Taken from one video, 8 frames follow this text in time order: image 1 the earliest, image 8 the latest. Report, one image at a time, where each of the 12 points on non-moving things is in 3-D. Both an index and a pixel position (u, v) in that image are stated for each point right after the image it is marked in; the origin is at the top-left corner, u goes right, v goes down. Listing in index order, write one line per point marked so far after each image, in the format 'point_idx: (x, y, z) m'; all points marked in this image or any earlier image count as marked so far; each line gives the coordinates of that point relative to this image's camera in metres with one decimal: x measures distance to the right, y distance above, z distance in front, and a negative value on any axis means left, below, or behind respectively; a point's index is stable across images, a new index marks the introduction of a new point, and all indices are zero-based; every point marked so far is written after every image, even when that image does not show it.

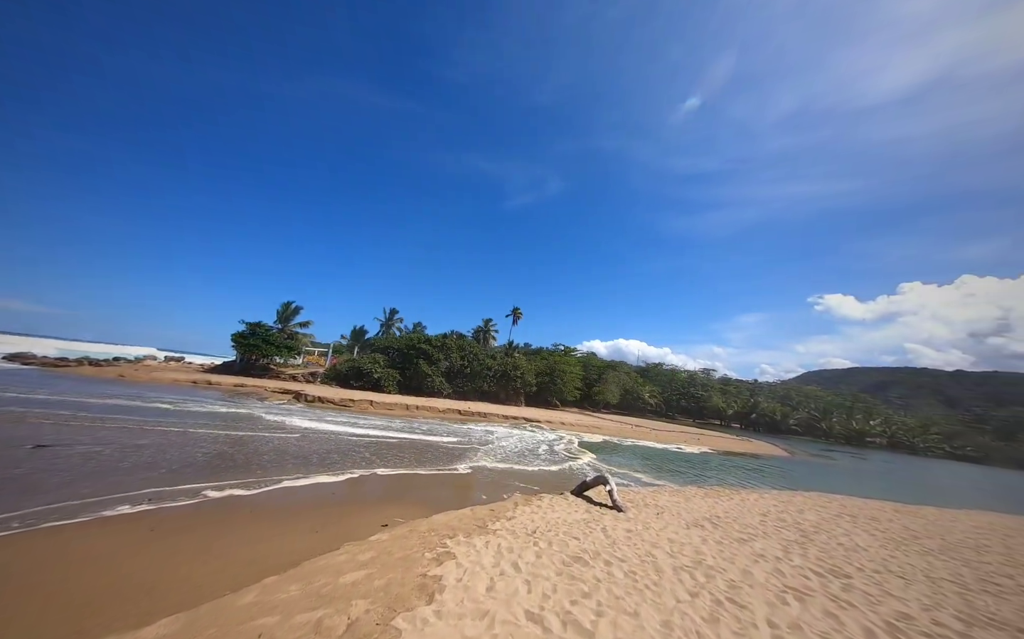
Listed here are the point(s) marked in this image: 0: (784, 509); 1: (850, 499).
0: (+8.3, -5.8, +10.9) m
1: (+15.1, -7.9, +15.8) m
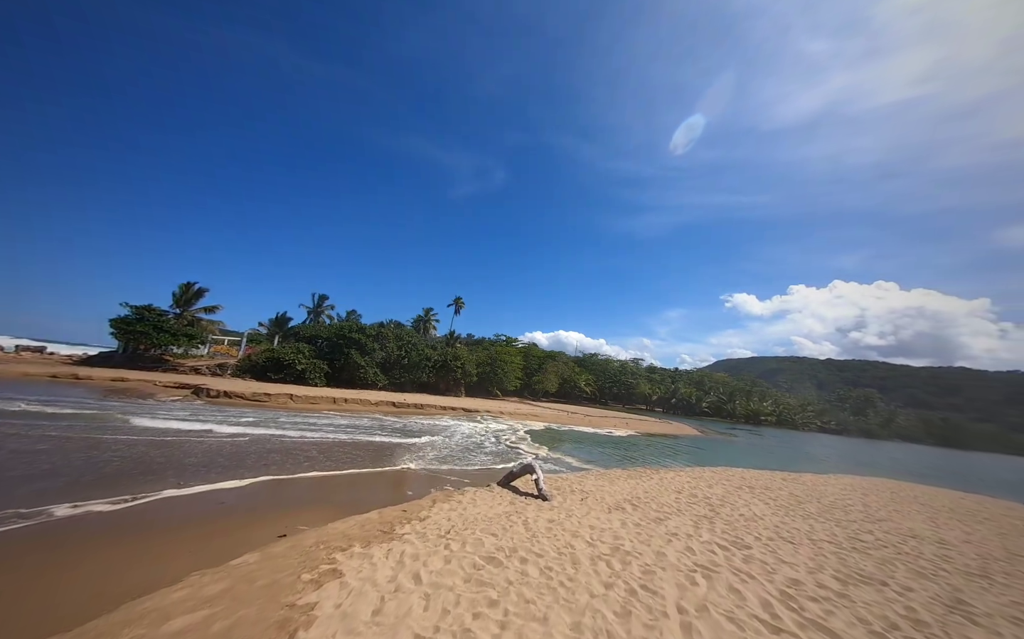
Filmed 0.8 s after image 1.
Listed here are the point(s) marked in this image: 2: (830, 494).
0: (+6.1, -5.5, +11.7) m
1: (+11.9, -7.6, +17.7) m
2: (+12.5, -6.8, +13.9) m
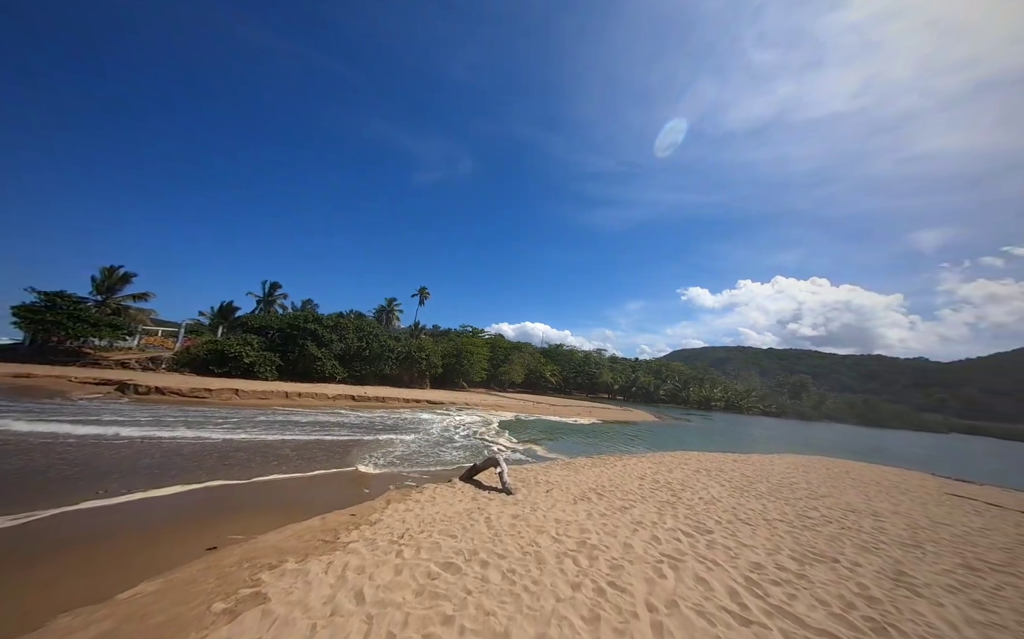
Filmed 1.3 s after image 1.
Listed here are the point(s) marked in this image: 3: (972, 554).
0: (+4.9, -5.1, +11.9) m
1: (+10.1, -7.0, +18.5) m
2: (+11.1, -6.4, +14.7) m
3: (+9.0, -4.6, +7.0) m
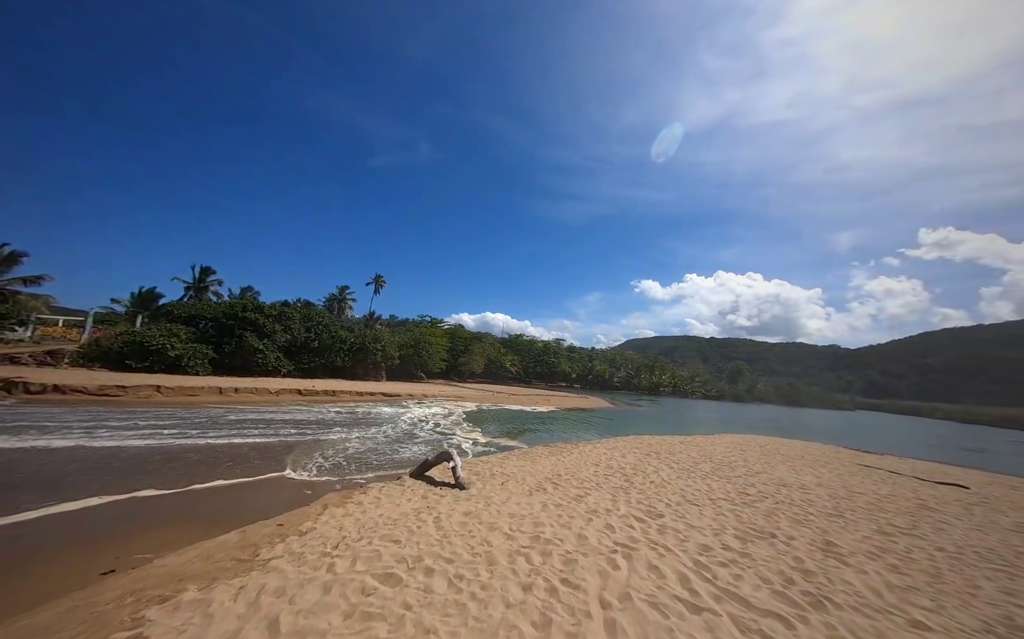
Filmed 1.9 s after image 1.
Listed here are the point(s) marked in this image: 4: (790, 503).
0: (+3.4, -4.7, +12.2) m
1: (+7.9, -6.5, +19.4) m
2: (+9.2, -6.0, +15.7) m
3: (+8.1, -4.4, +7.7) m
4: (+6.6, -4.4, +8.4) m
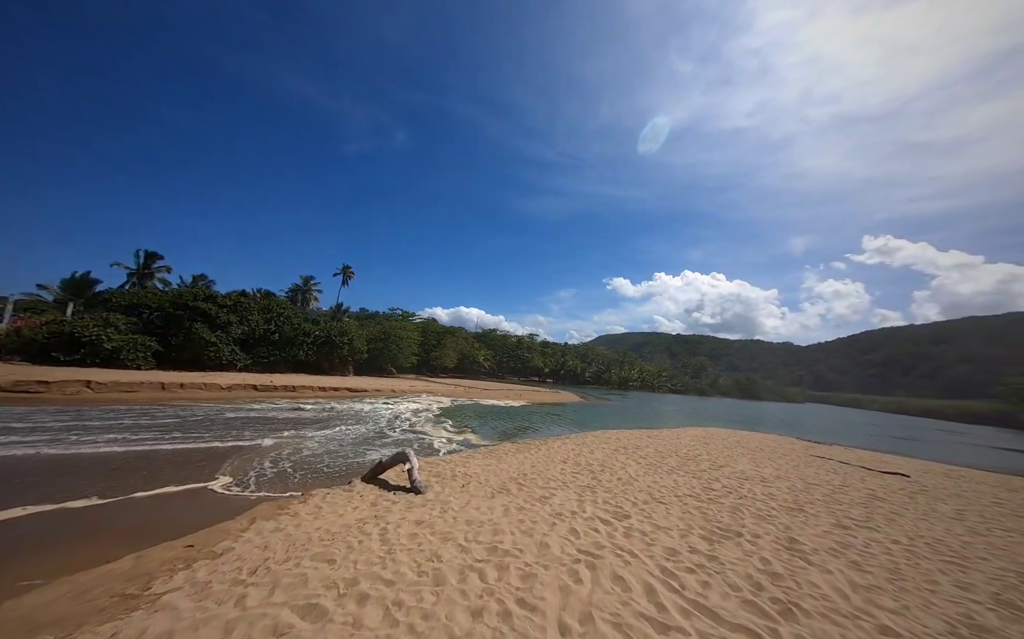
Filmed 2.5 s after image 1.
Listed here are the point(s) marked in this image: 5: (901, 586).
0: (+2.3, -4.5, +12.0) m
1: (+6.2, -6.2, +19.5) m
2: (+7.8, -5.8, +15.9) m
3: (+7.3, -4.3, +7.8) m
4: (+5.7, -4.2, +8.4) m
5: (+5.0, -3.4, +4.5) m
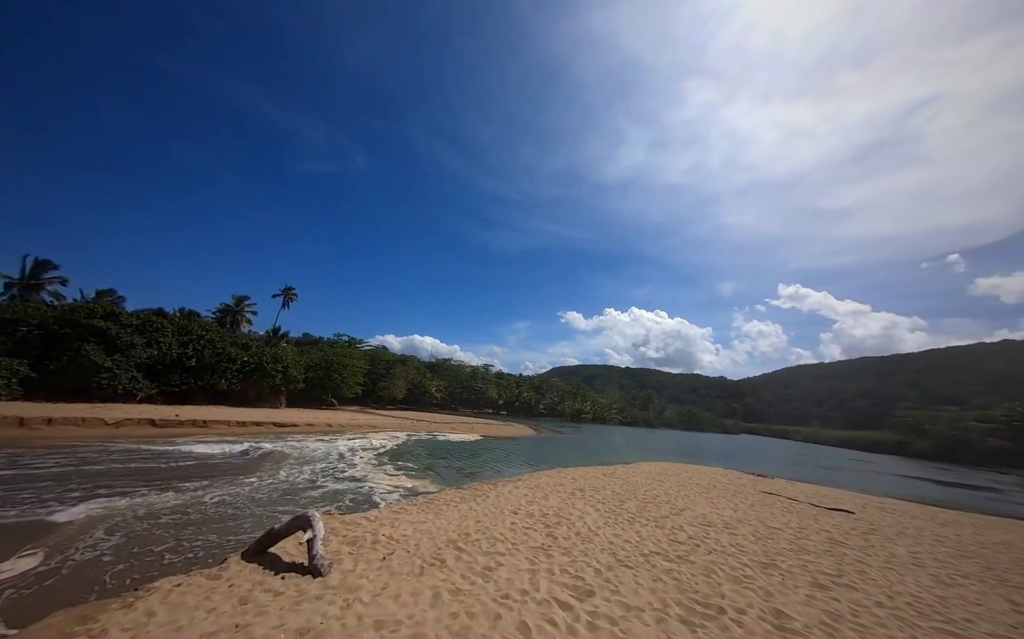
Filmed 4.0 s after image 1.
0: (+0.7, -5.4, +10.7) m
1: (+3.6, -7.9, +18.4) m
2: (+5.6, -7.2, +15.1) m
3: (+6.1, -5.0, +7.2) m
4: (+4.5, -5.0, +7.6) m
5: (+4.3, -3.8, +3.7) m
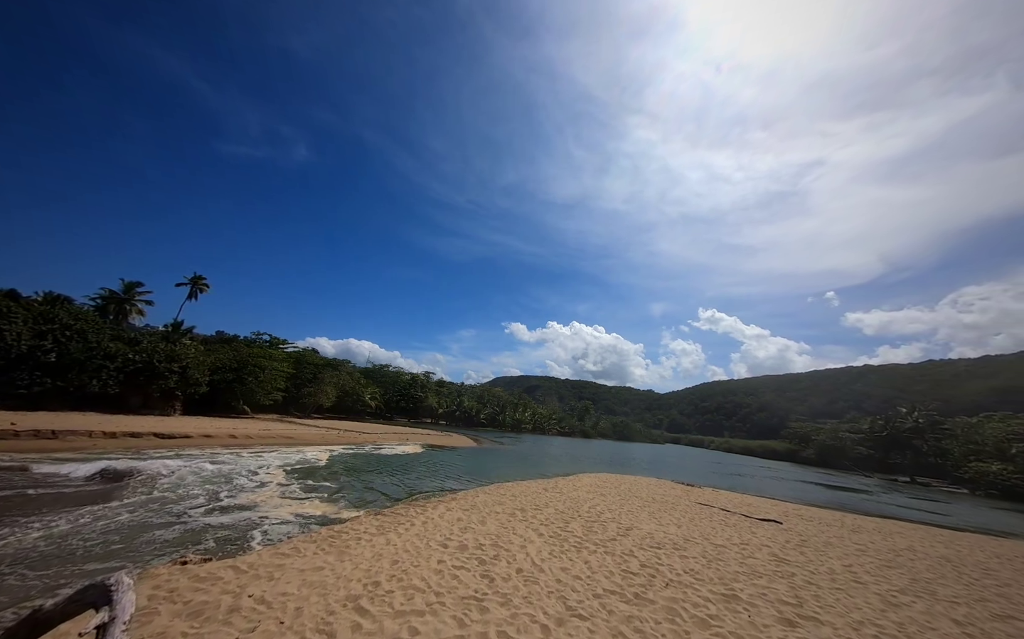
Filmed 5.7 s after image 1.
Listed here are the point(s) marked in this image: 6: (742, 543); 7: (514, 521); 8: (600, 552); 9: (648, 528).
0: (-1.1, -5.3, +9.1) m
1: (+0.4, -8.1, +17.2) m
2: (+3.0, -7.4, +14.3) m
3: (+4.8, -5.1, +6.6) m
4: (+3.2, -5.0, +6.7) m
5: (+3.6, -3.7, +2.9) m
6: (+6.8, -6.6, +10.5) m
7: (+0.1, -5.6, +9.7) m
8: (+2.0, -5.2, +8.0) m
9: (+4.2, -6.4, +10.8) m
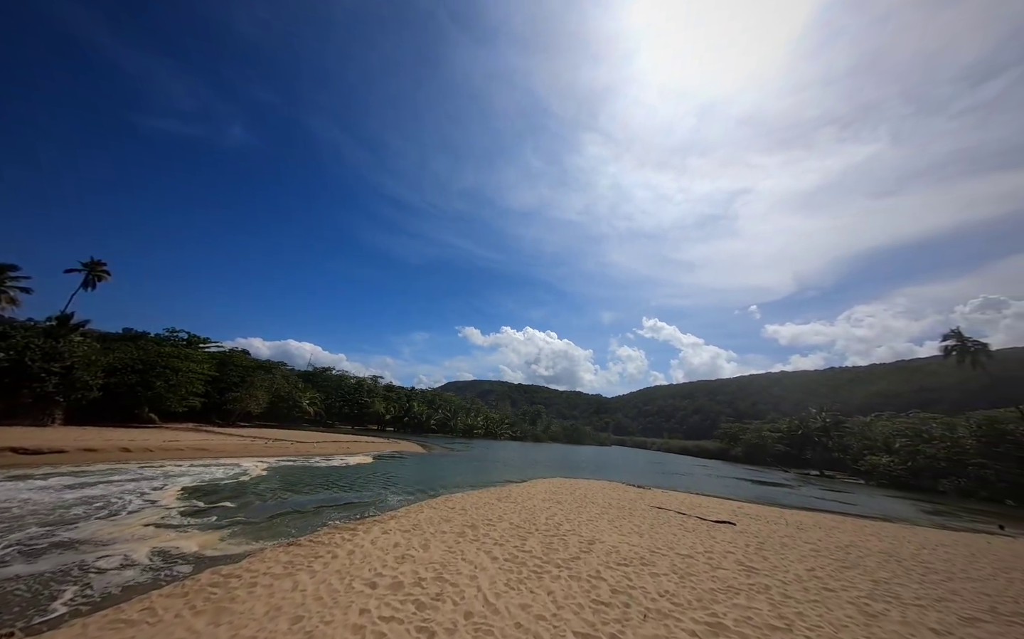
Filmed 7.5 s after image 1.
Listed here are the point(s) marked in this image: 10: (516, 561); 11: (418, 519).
0: (-2.2, -4.9, +7.5) m
1: (-1.8, -7.8, +15.7) m
2: (+1.1, -7.2, +13.1) m
3: (+4.0, -4.8, +5.7) m
4: (+2.3, -4.7, +5.7) m
5: (+3.3, -3.4, +2.0) m
6: (+5.5, -6.5, +9.9) m
7: (-1.1, -5.2, +8.3) m
8: (+1.0, -4.9, +6.8) m
9: (+2.8, -6.2, +9.9) m
10: (+0.1, -5.1, +7.5) m
11: (-2.7, -5.8, +10.3) m
